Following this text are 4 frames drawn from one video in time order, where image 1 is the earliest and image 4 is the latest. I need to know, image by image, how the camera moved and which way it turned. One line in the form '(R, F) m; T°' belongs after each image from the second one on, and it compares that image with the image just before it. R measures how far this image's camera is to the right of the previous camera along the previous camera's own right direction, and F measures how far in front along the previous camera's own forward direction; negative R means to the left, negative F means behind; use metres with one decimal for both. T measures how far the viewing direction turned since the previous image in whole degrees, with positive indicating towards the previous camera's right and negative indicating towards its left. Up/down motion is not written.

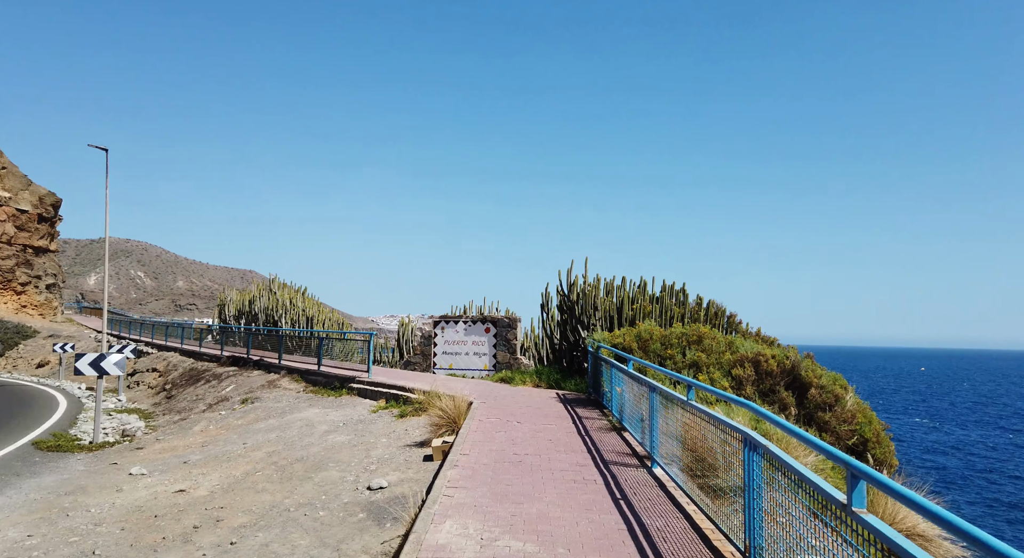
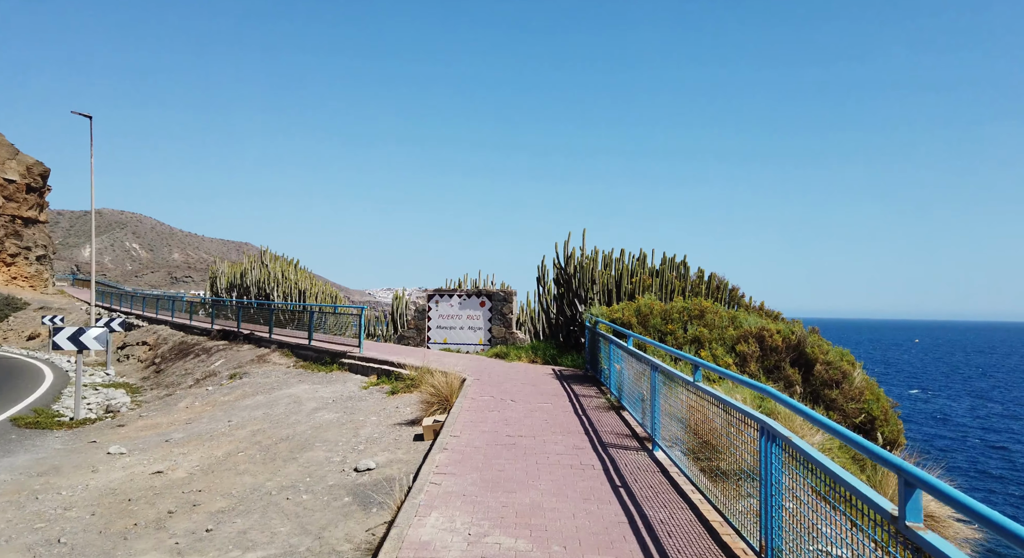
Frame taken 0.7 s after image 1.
(0.0, +0.5) m; 0°
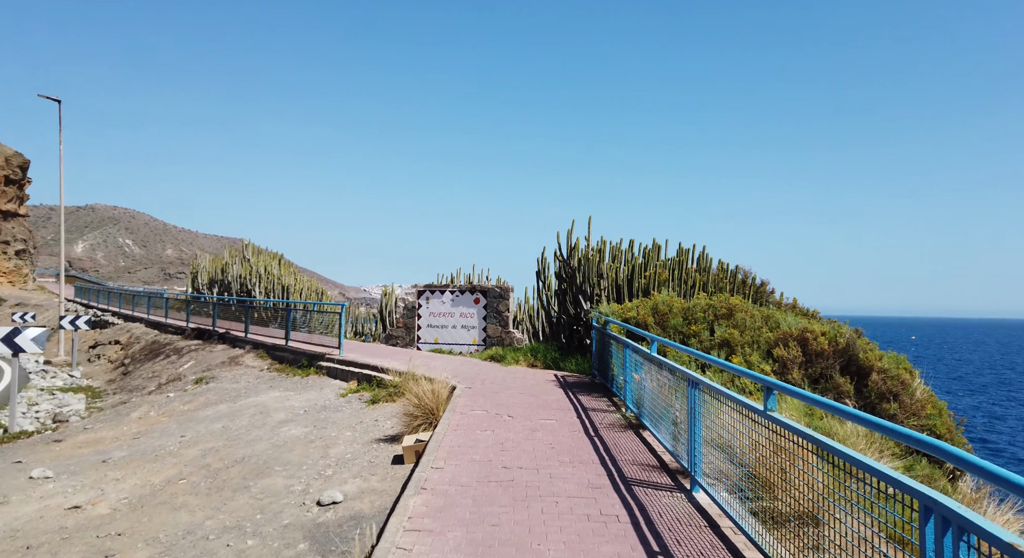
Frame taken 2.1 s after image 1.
(0.0, +1.6) m; 0°
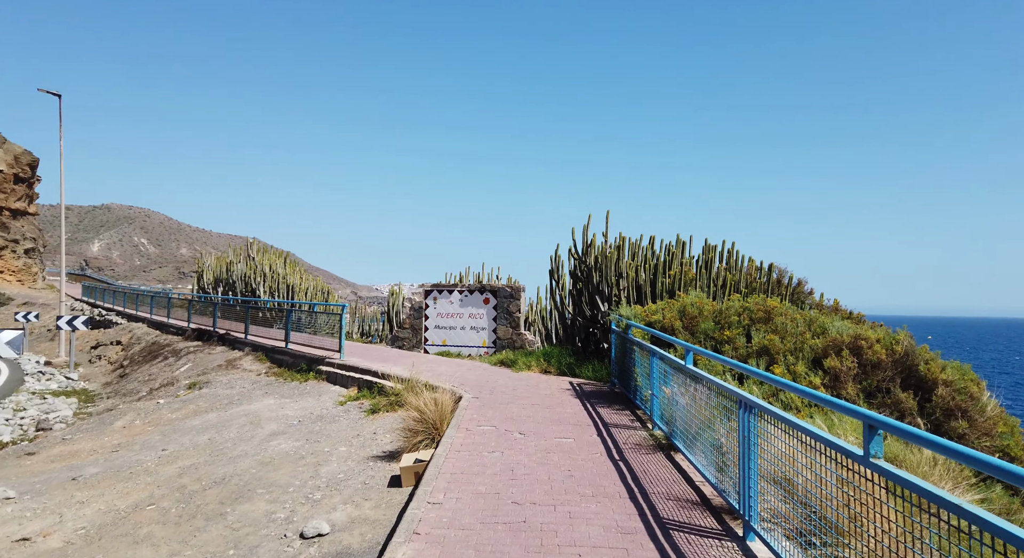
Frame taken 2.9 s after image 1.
(0.0, +1.0) m; -1°
